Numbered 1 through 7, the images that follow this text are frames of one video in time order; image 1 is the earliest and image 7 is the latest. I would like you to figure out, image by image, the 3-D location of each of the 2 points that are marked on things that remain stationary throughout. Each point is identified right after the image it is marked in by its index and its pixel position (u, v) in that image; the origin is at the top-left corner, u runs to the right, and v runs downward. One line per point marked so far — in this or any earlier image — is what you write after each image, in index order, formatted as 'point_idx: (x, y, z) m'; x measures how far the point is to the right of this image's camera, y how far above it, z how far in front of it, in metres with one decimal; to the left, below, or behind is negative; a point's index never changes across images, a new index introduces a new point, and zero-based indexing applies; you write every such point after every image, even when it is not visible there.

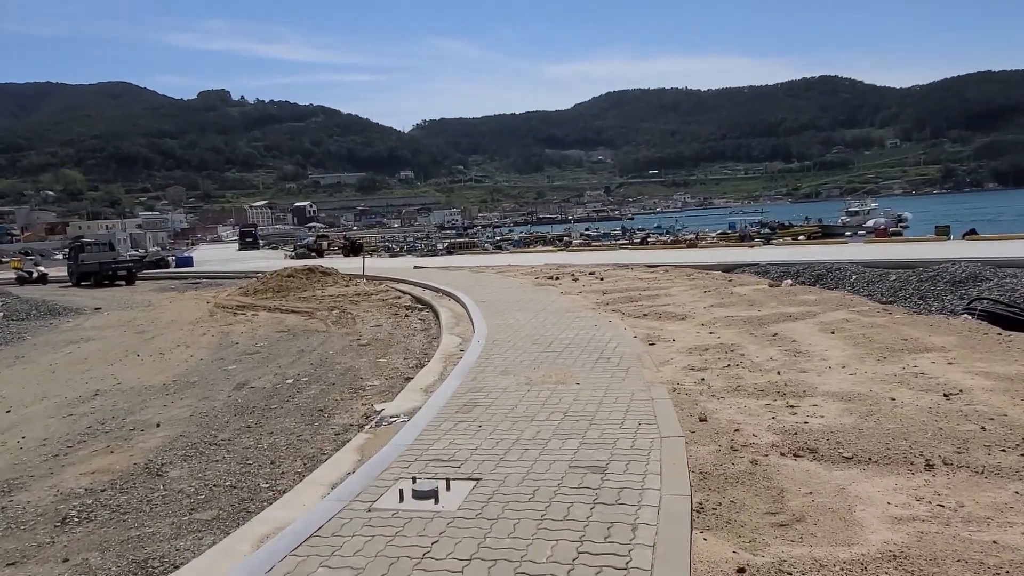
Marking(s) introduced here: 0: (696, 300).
0: (+3.2, -0.2, +12.6) m
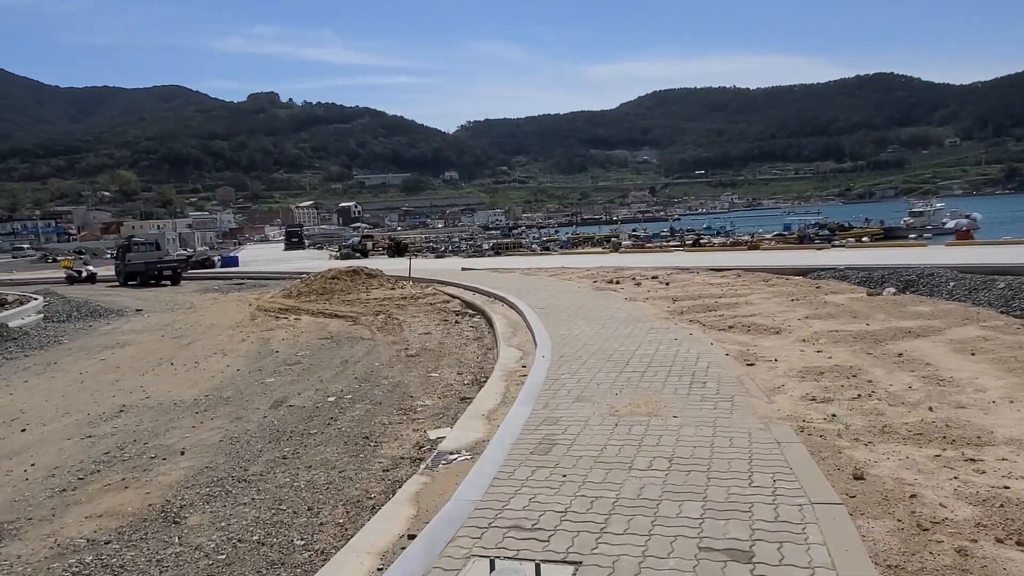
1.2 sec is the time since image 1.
0: (+4.2, -0.3, +11.1) m
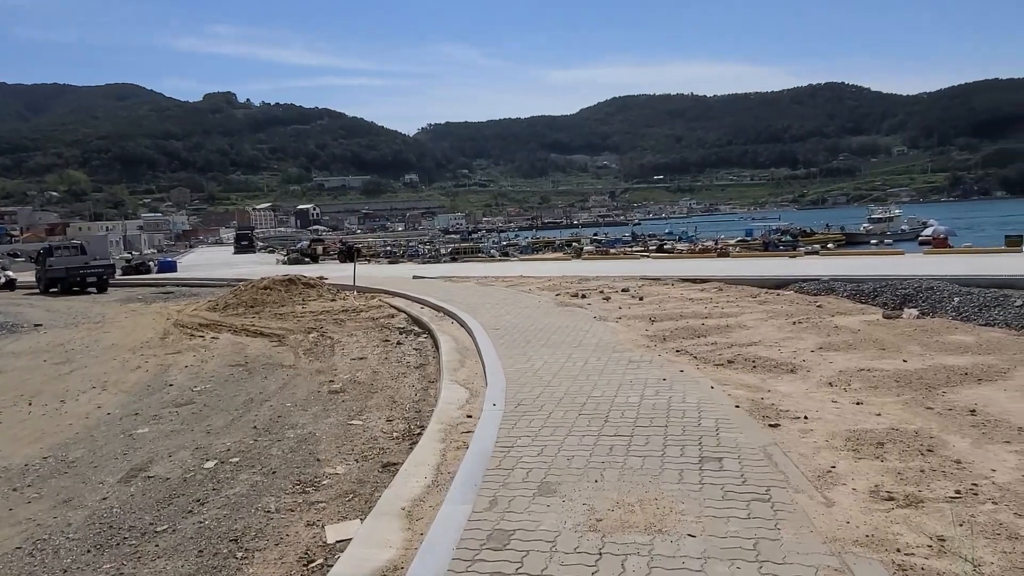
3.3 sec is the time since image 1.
0: (+3.5, -0.6, +9.2) m
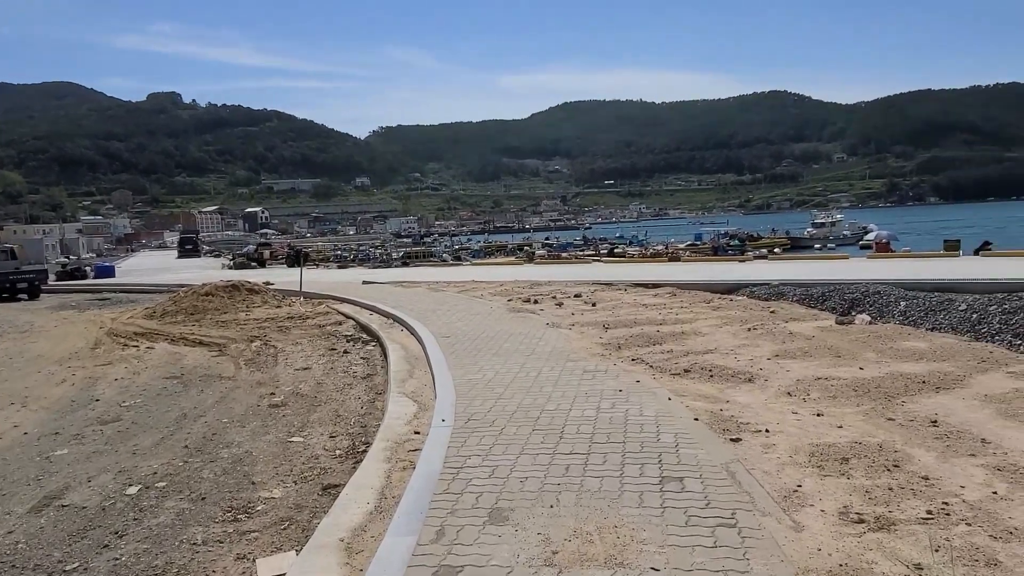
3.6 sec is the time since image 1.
0: (+2.9, -0.7, +9.0) m
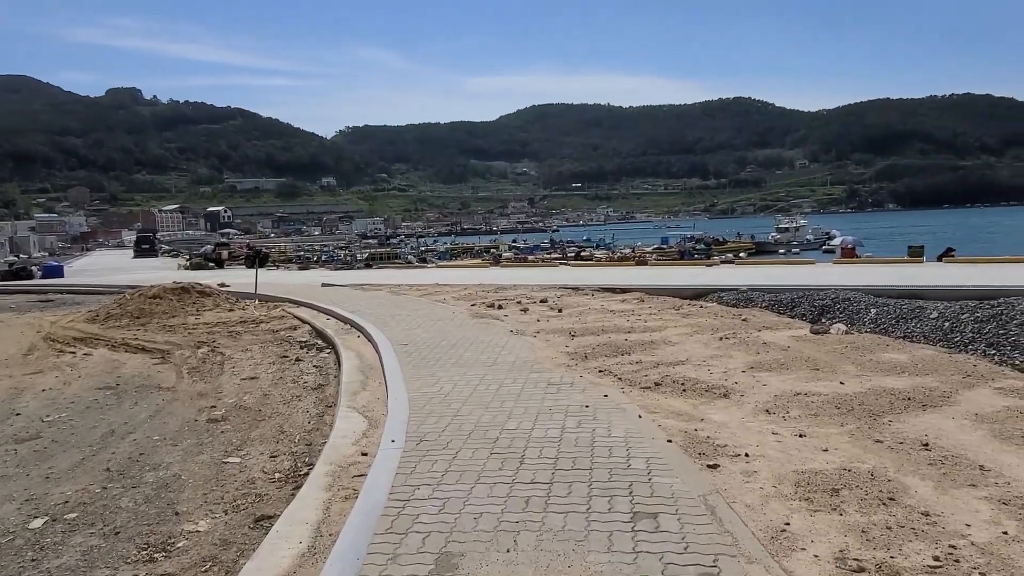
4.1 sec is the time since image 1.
0: (+2.4, -0.8, +8.6) m
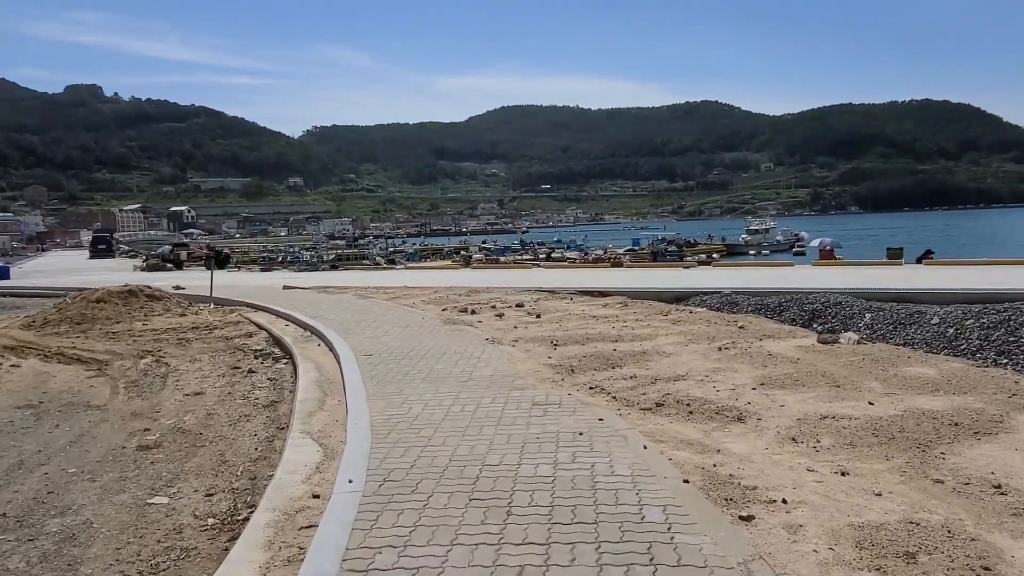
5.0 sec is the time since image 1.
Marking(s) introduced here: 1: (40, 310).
0: (+2.2, -0.8, +7.7) m
1: (-12.3, -0.6, +19.2) m
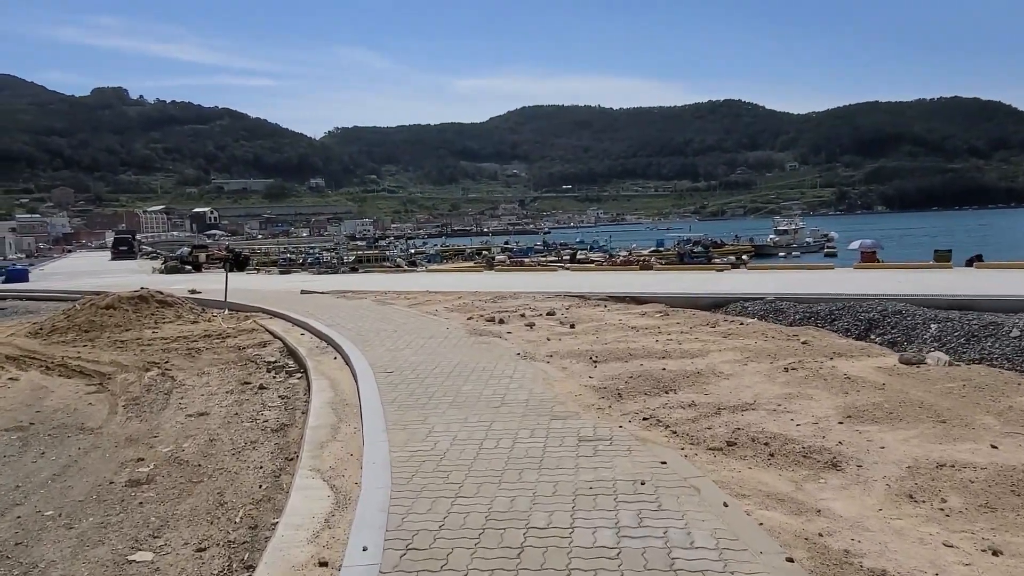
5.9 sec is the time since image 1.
0: (+2.5, -1.0, +6.6) m
1: (-11.6, -0.7, +18.5) m
